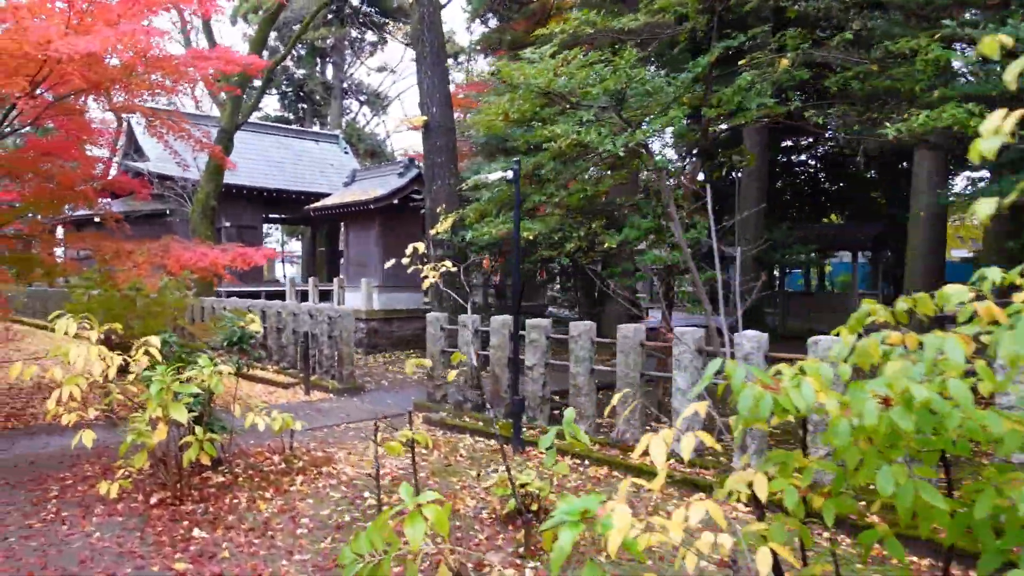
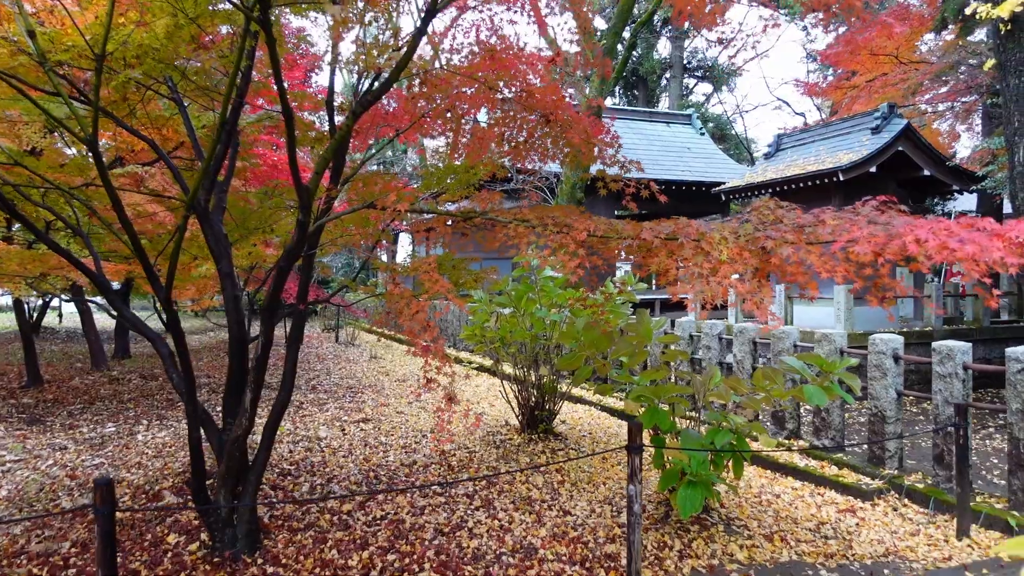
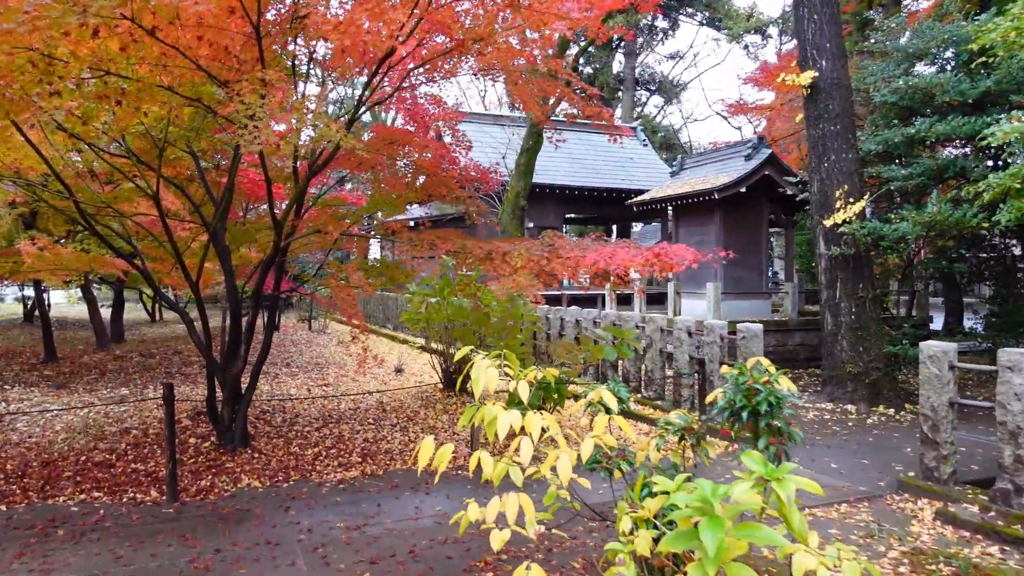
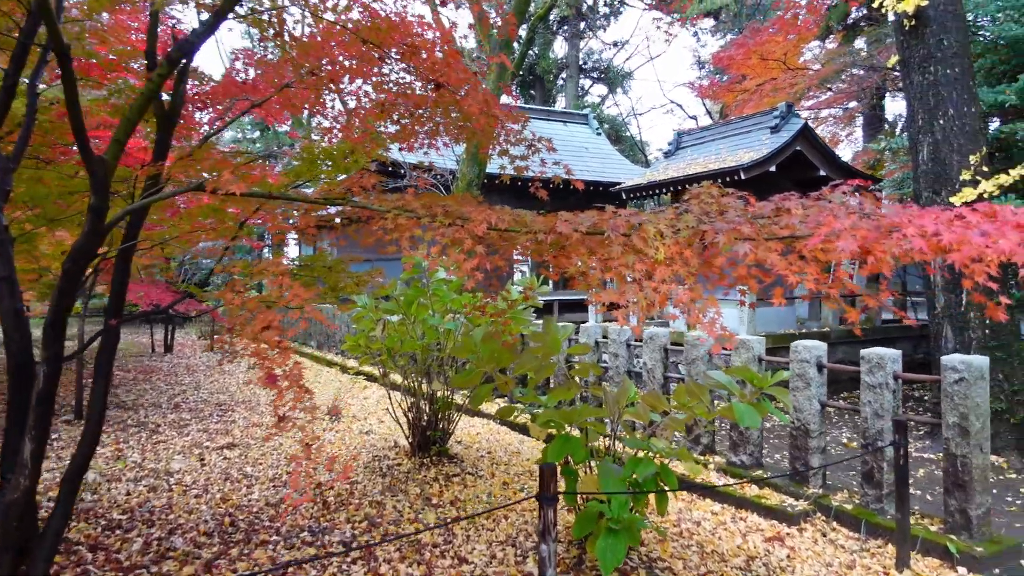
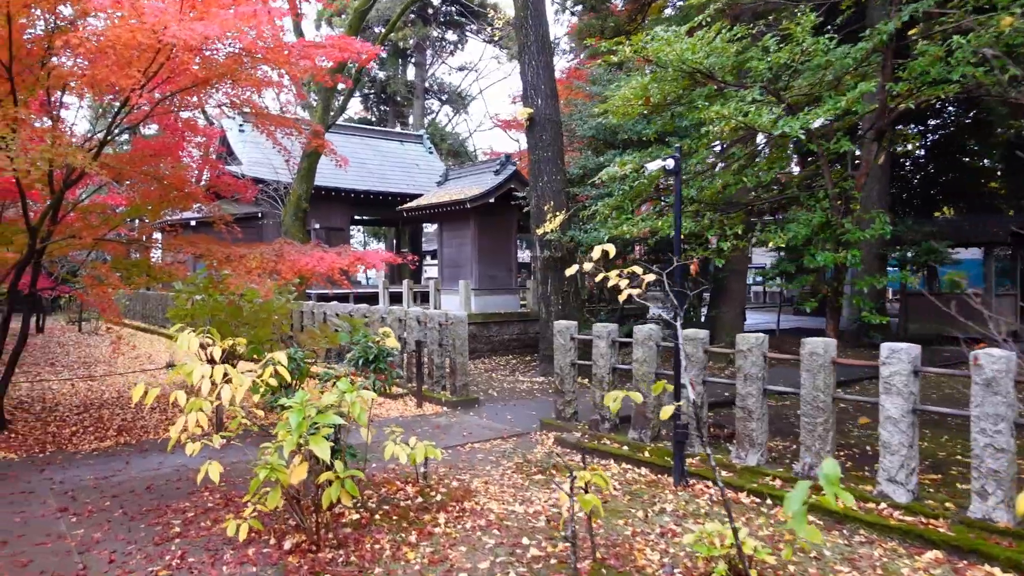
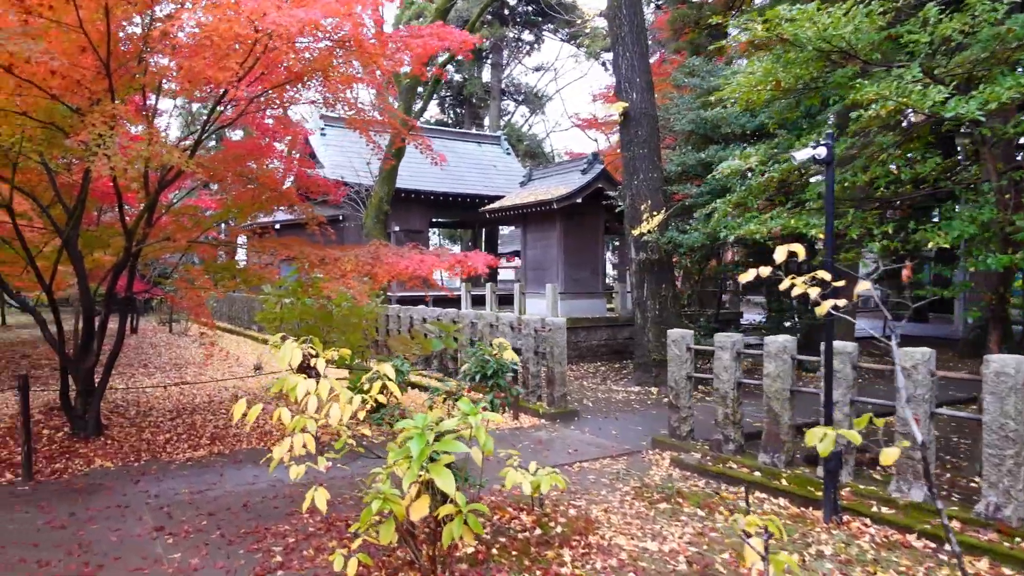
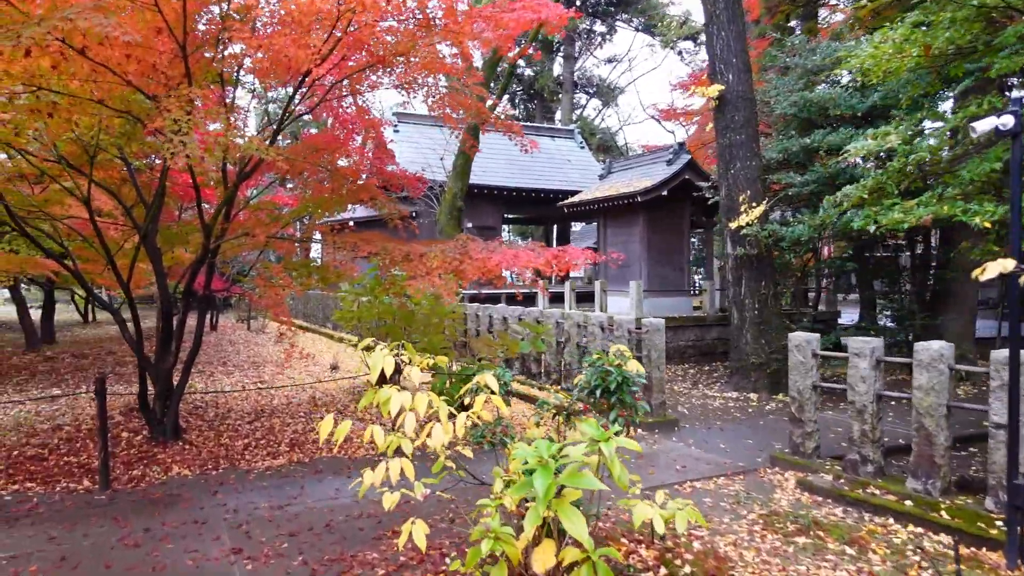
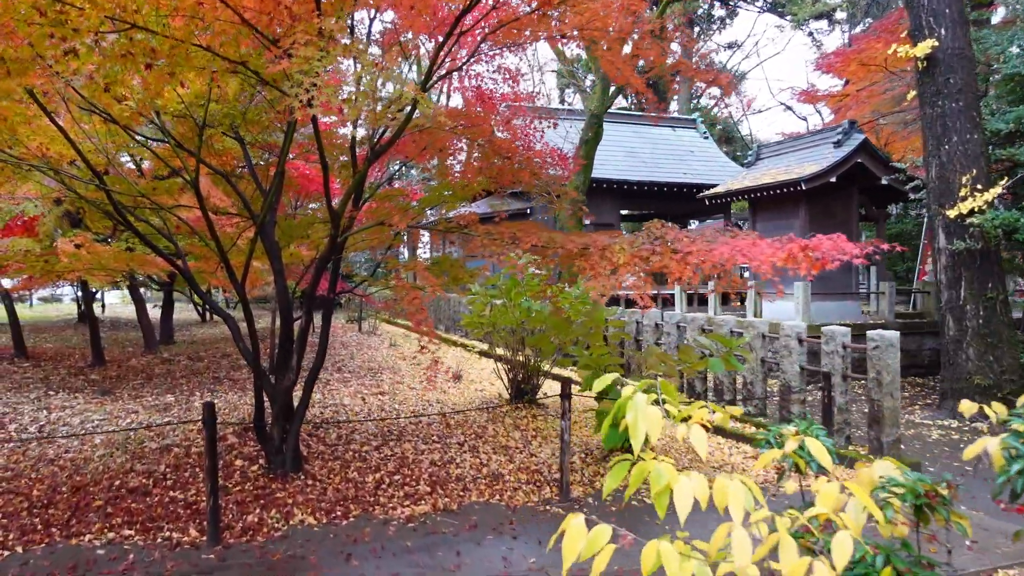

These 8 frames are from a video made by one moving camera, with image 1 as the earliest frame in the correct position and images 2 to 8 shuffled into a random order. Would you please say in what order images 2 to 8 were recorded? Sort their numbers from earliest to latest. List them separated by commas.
5, 6, 7, 3, 8, 2, 4
